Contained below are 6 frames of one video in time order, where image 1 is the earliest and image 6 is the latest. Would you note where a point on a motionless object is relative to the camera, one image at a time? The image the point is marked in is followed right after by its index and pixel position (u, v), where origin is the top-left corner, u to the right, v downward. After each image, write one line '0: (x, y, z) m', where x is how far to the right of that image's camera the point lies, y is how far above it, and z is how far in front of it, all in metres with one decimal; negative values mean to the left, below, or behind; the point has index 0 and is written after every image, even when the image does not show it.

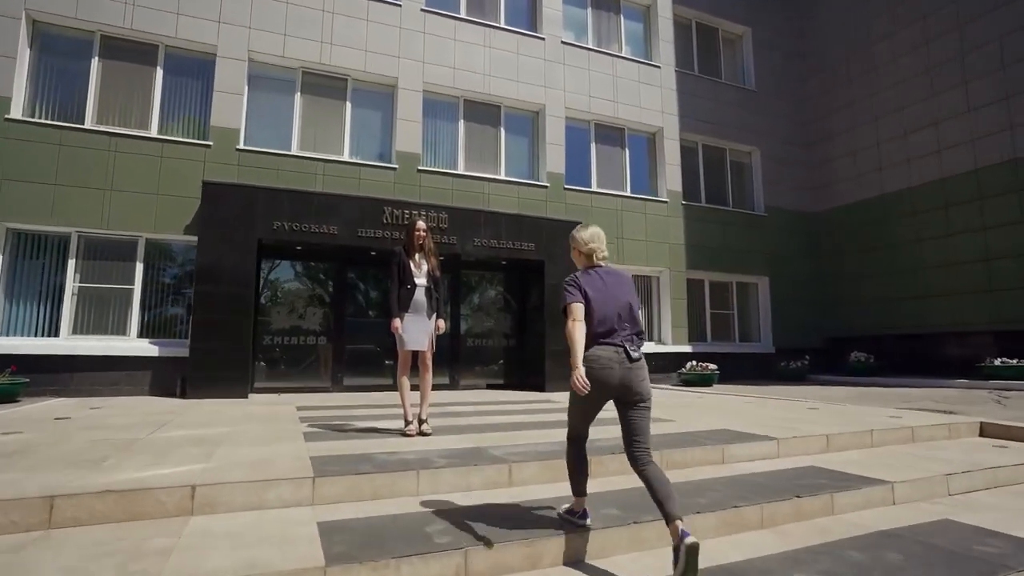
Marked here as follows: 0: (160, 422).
0: (-4.0, -1.5, +6.3) m
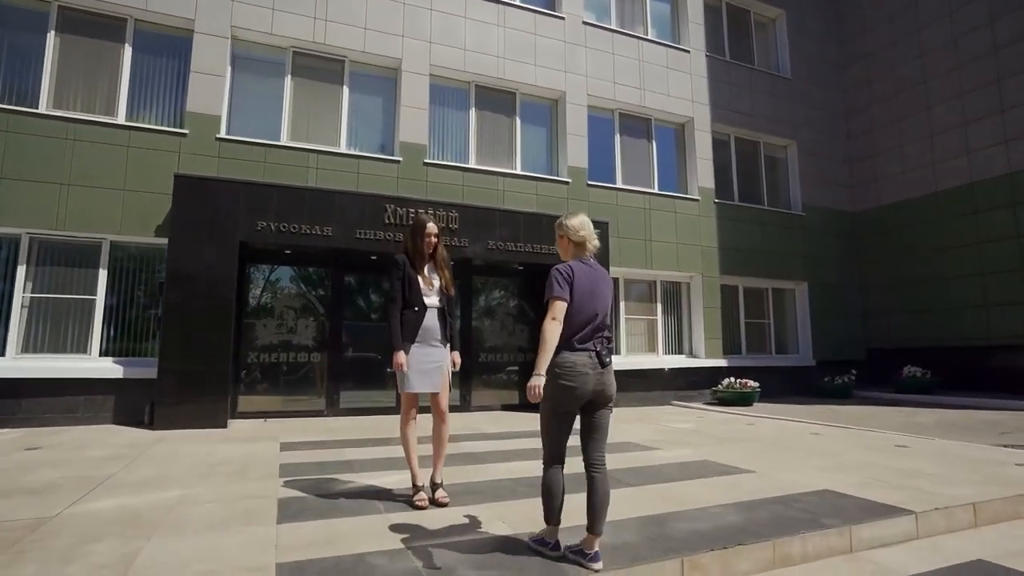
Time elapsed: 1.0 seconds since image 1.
0: (-3.6, -1.7, +5.0) m
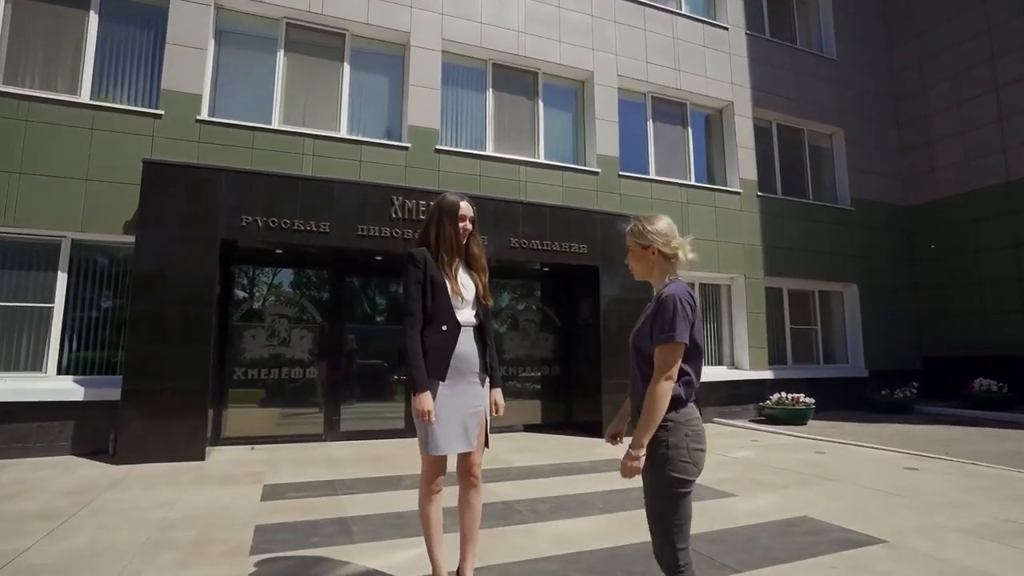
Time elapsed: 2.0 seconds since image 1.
0: (-3.3, -1.7, +3.7) m
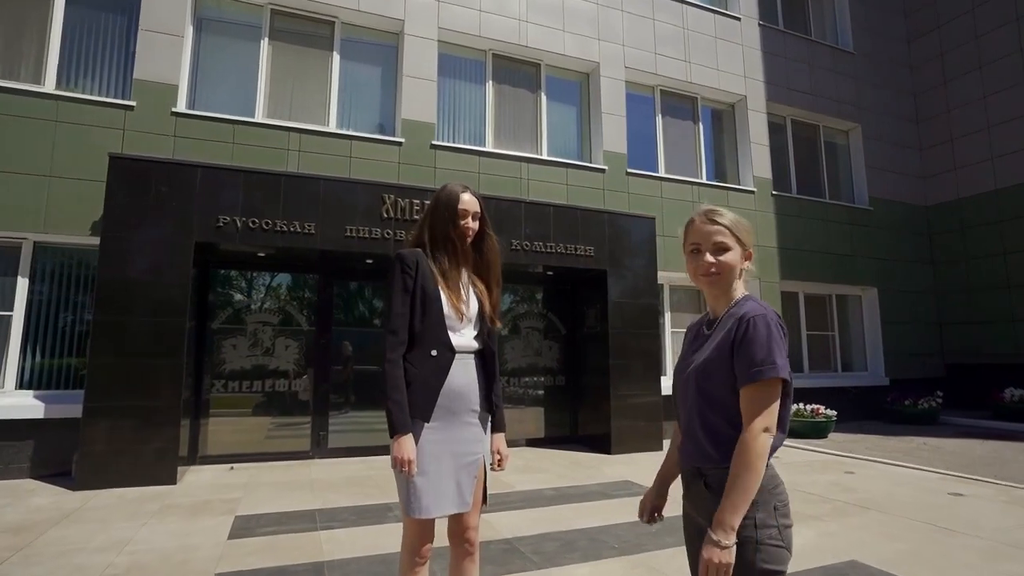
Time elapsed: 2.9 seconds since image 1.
0: (-3.3, -1.8, +3.1) m
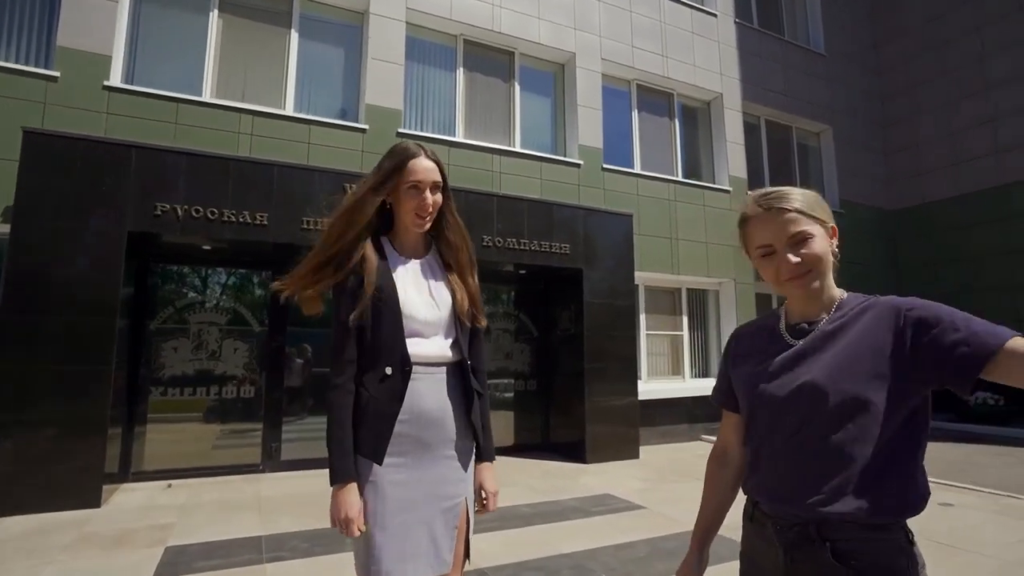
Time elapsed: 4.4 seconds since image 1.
0: (-3.4, -1.7, +2.4) m
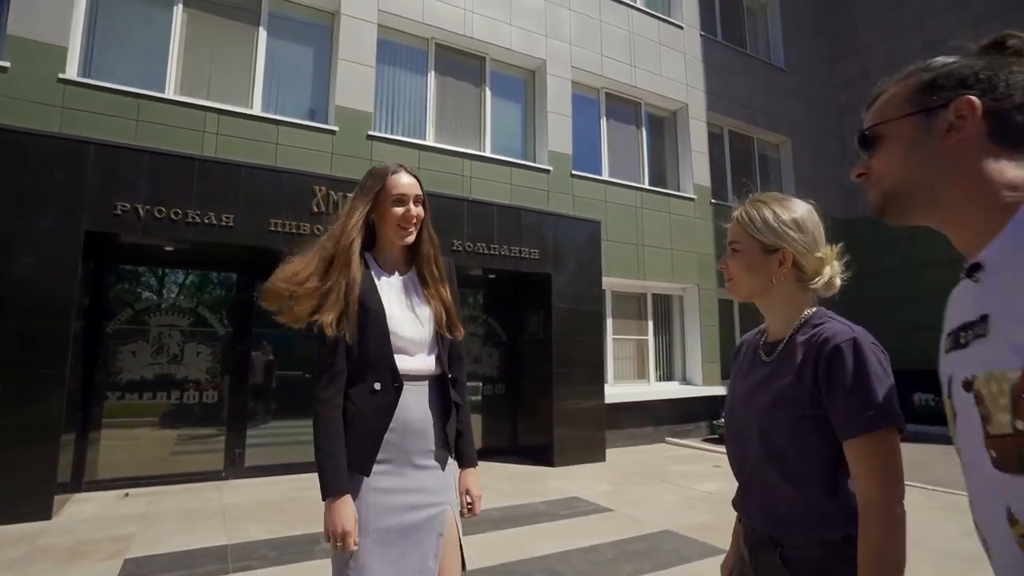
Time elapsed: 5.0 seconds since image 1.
0: (-3.5, -1.8, +2.2) m
